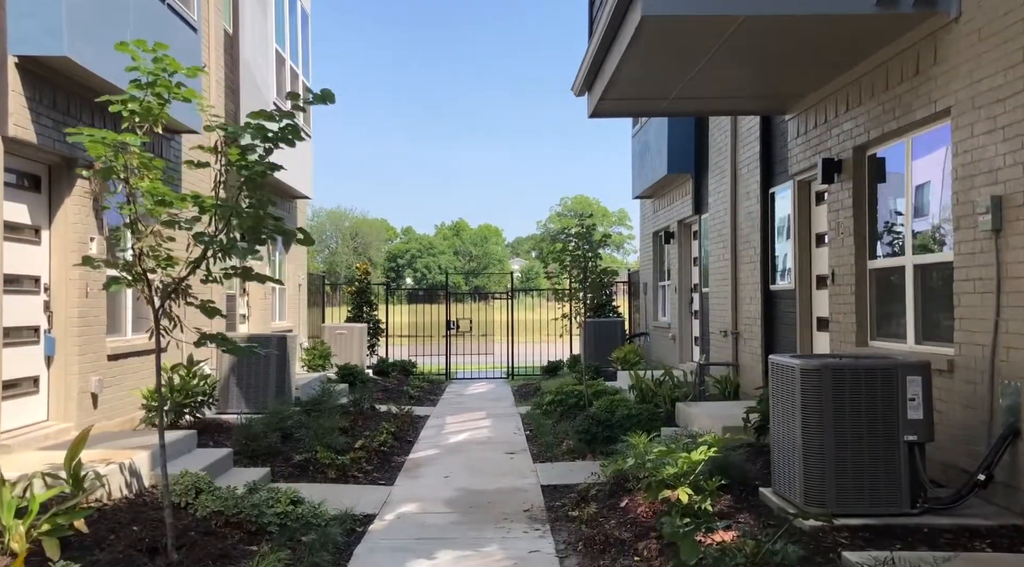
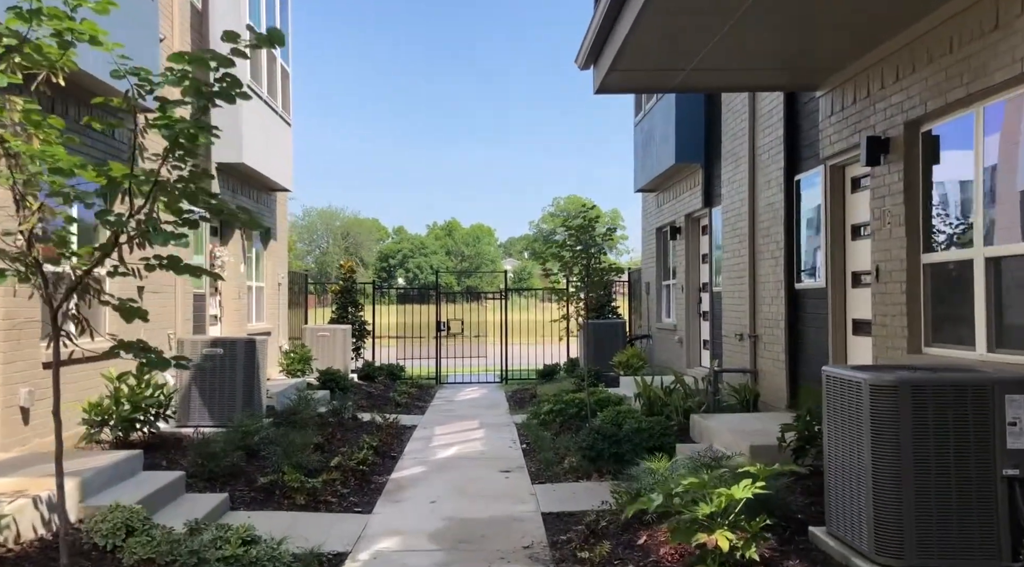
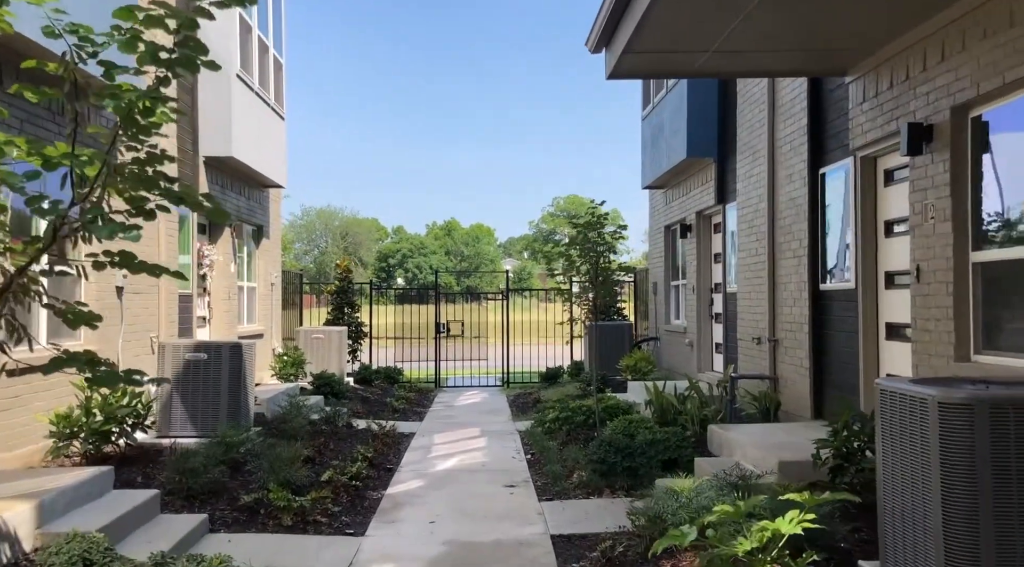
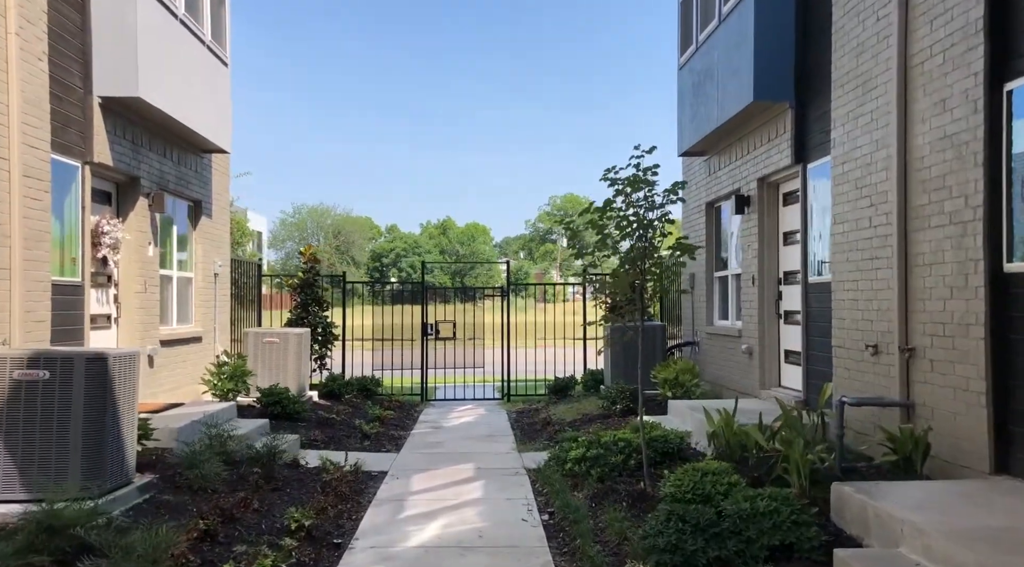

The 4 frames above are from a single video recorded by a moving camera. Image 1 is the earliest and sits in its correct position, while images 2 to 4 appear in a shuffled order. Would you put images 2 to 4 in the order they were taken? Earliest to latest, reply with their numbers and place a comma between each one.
2, 3, 4
